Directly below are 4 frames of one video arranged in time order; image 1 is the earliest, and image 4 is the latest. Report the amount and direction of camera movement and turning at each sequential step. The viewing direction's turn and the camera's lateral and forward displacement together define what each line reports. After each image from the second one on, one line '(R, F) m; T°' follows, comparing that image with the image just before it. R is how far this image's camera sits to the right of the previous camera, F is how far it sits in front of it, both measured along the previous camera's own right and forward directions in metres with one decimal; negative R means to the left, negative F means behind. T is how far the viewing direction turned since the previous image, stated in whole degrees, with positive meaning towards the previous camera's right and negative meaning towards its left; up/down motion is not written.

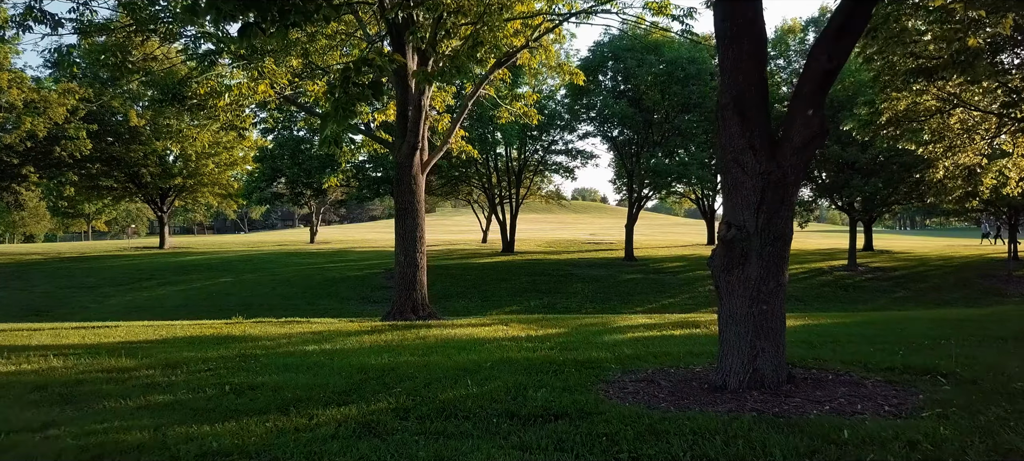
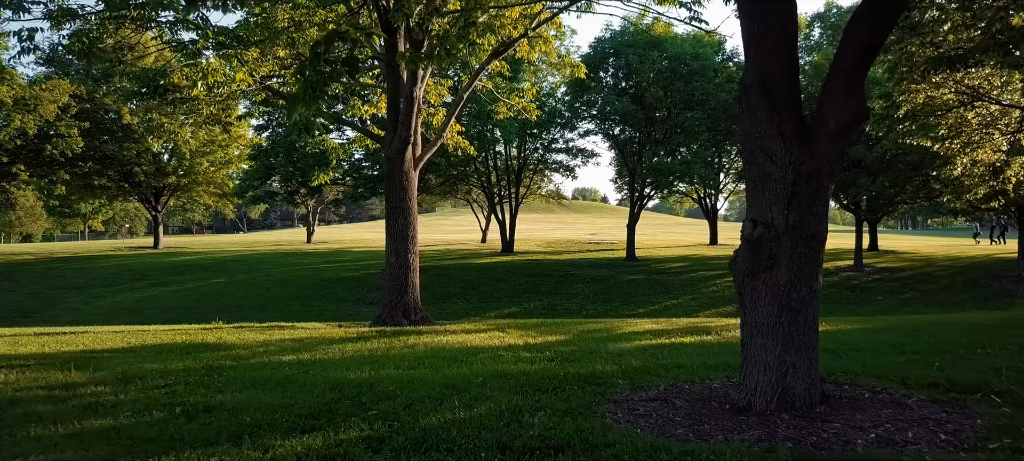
(0.0, +0.6) m; 0°
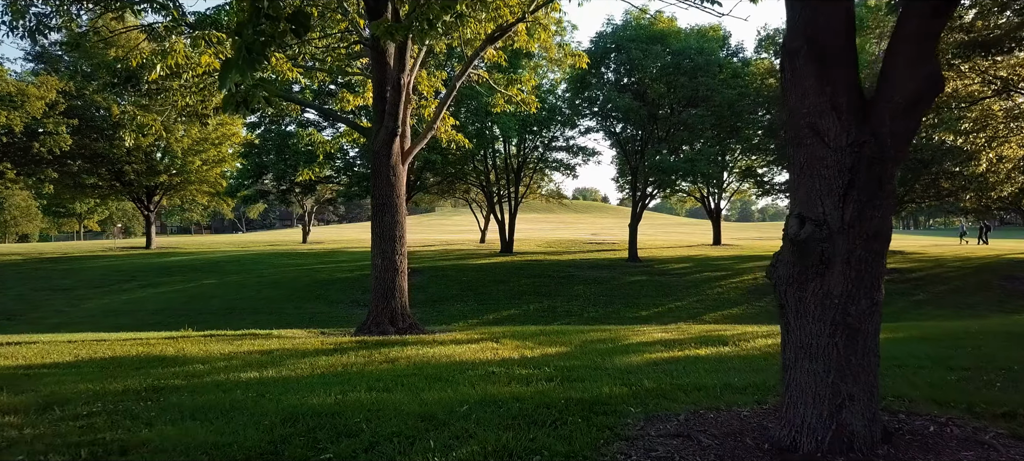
(+0.1, +0.8) m; 0°
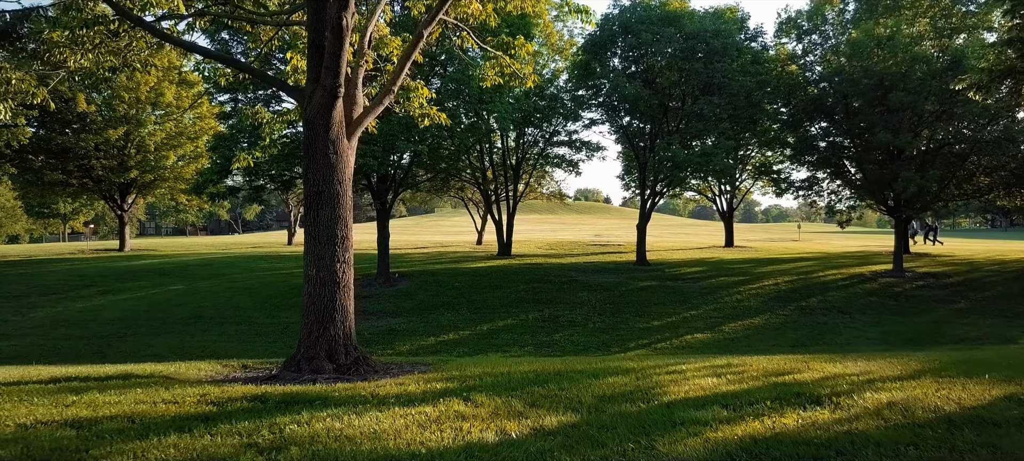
(+0.2, +2.4) m; 0°
